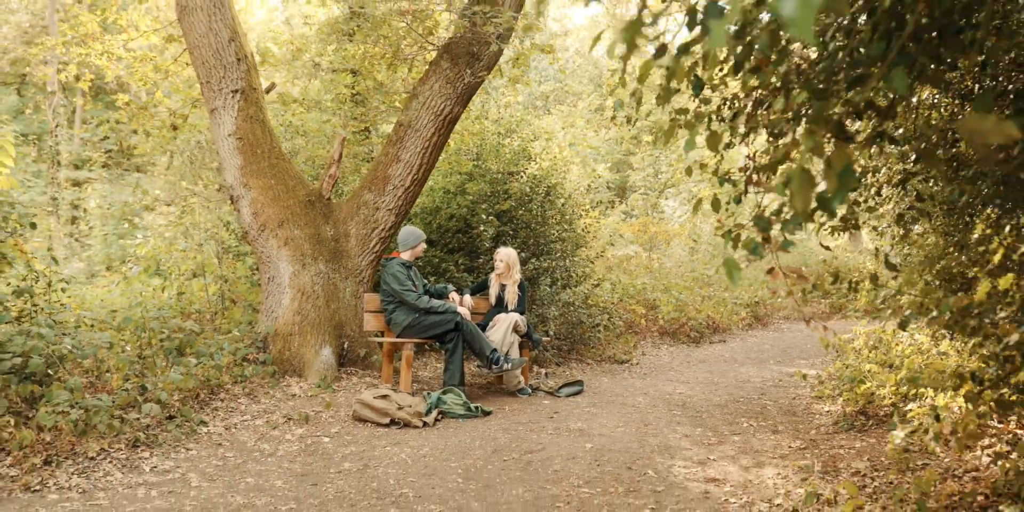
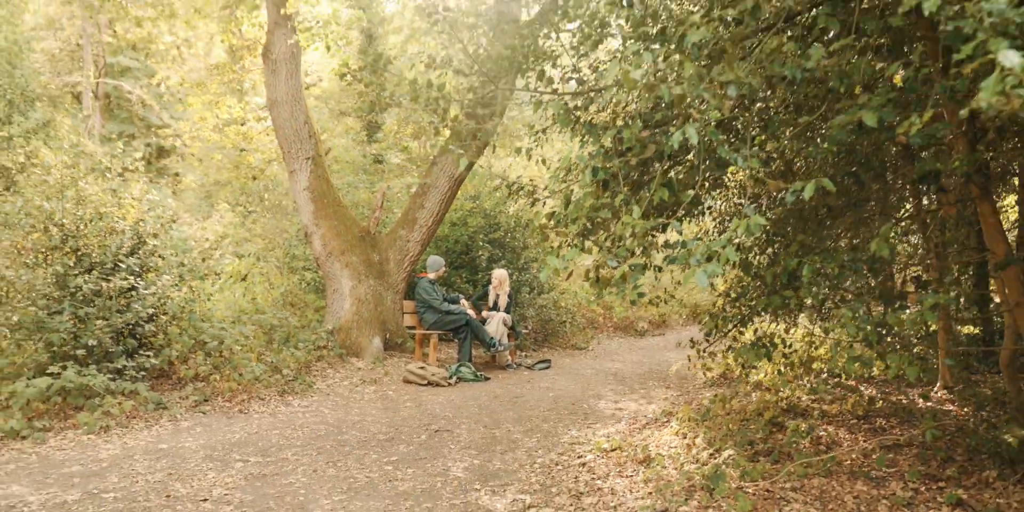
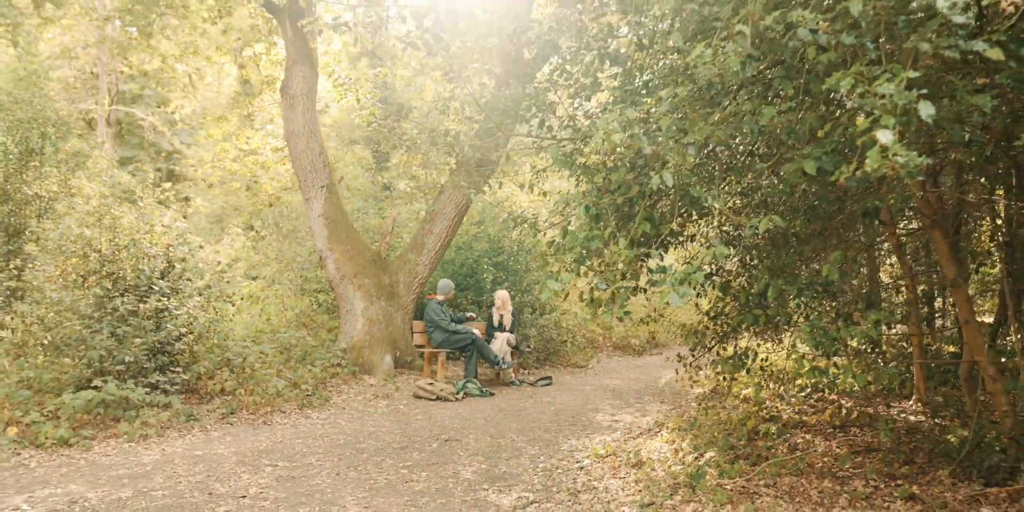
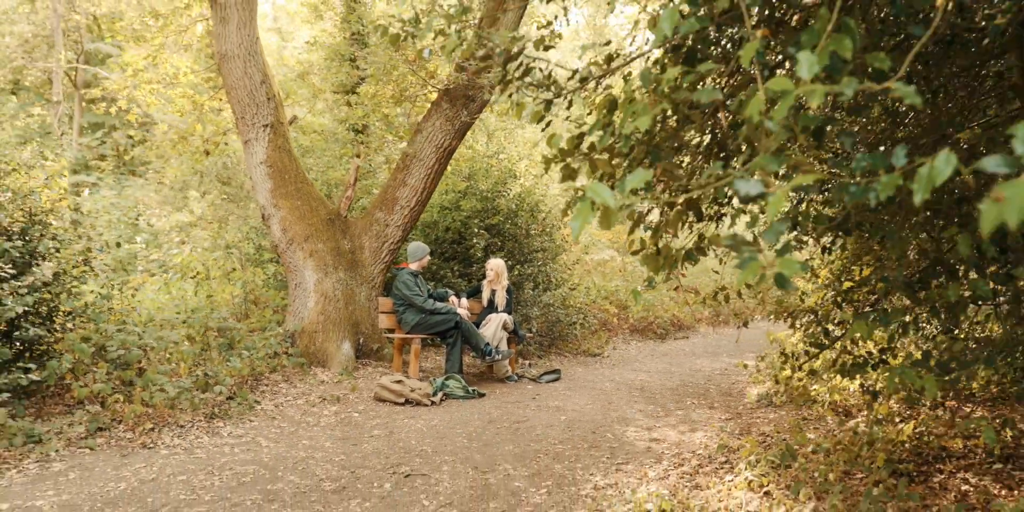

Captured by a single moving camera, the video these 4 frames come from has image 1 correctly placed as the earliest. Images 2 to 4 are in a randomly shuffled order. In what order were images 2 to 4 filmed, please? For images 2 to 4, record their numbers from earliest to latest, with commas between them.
4, 2, 3
